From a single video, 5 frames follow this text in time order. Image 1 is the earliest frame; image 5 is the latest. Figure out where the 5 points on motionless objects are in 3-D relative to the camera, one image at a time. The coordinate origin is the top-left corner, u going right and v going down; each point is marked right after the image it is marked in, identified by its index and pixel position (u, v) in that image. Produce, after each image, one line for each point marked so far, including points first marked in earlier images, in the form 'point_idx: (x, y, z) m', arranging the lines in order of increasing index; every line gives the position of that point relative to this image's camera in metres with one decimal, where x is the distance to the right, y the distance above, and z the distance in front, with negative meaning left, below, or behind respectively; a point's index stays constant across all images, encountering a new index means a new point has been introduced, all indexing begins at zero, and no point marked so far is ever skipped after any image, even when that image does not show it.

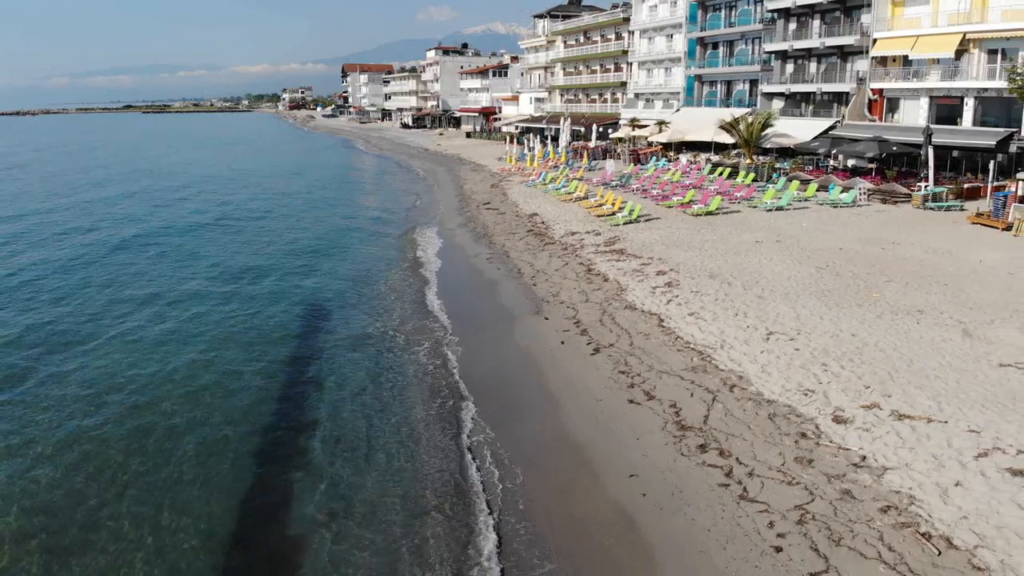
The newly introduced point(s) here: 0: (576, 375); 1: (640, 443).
0: (+1.4, -1.8, +15.2) m
1: (+2.1, -2.5, +12.2) m
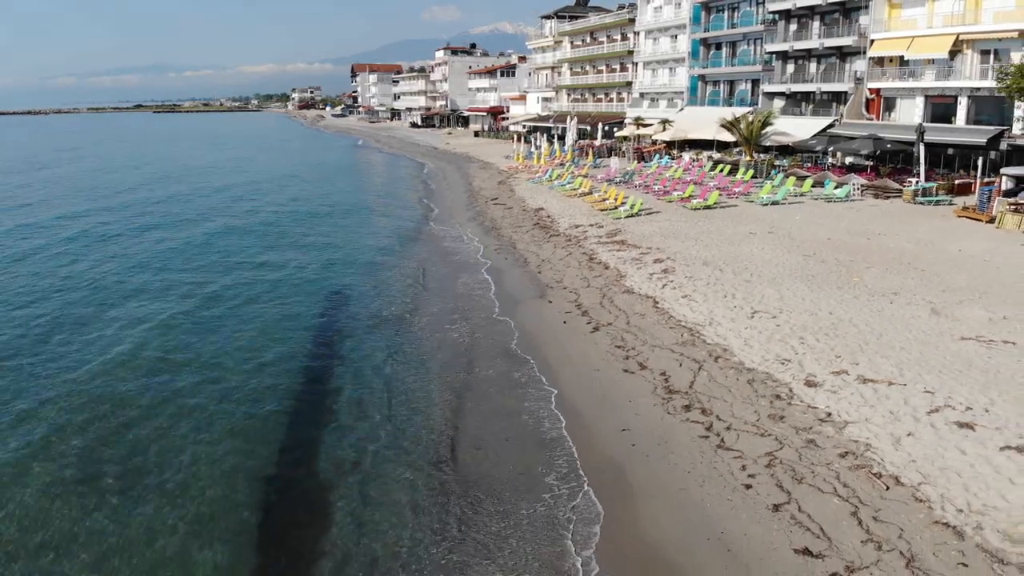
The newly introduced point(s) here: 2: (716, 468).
0: (+1.5, -1.4, +16.6) m
1: (+2.2, -2.1, +13.6) m
2: (+3.1, -2.7, +11.1) m
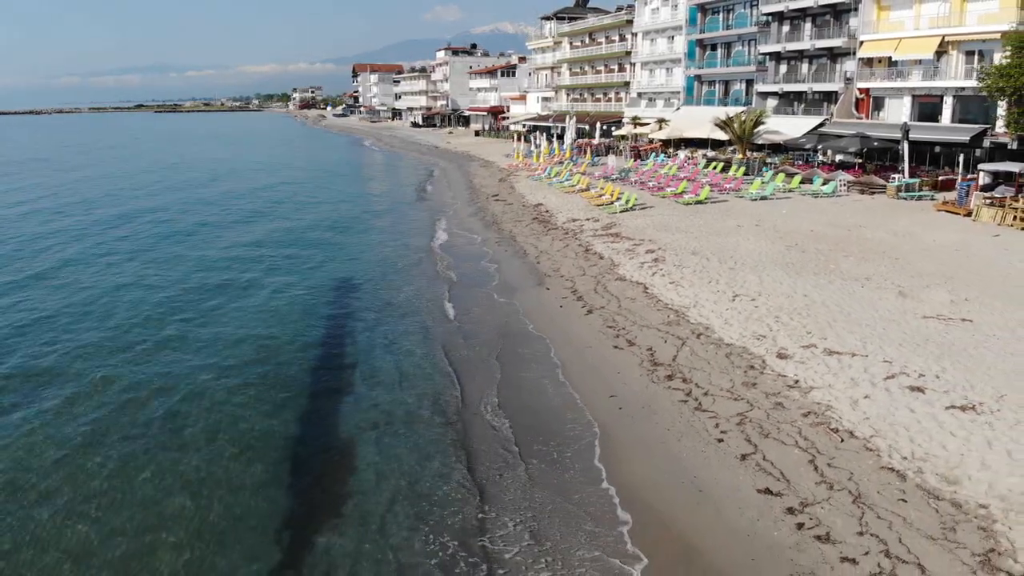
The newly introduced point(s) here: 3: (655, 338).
0: (+1.5, -1.0, +17.9) m
1: (+2.2, -1.8, +14.9) m
2: (+3.1, -2.3, +12.5) m
3: (+3.2, -1.1, +16.4) m
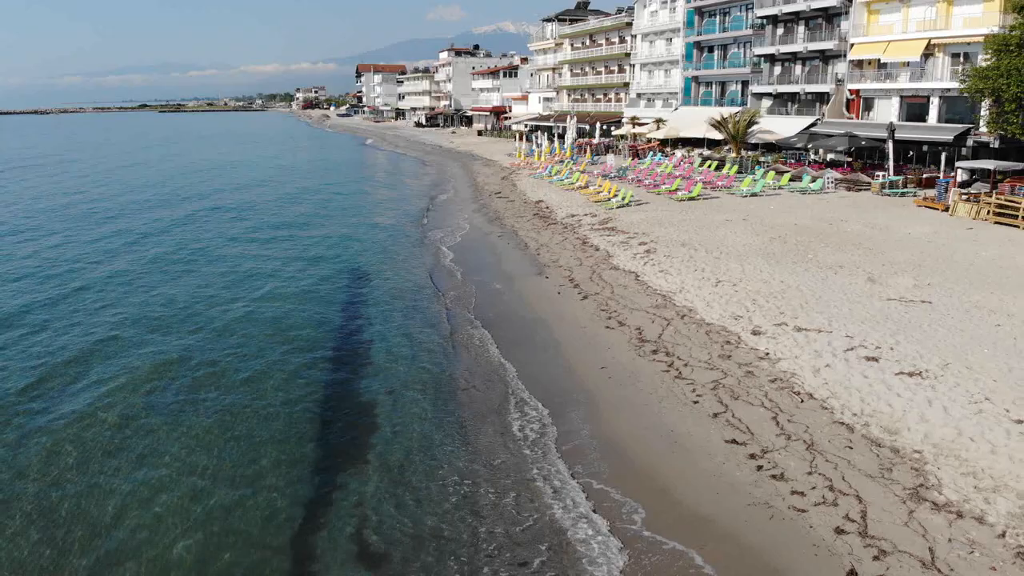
0: (+1.5, -0.7, +19.5) m
1: (+2.2, -1.4, +16.5) m
2: (+3.1, -2.0, +14.1) m
3: (+3.2, -0.7, +18.0) m
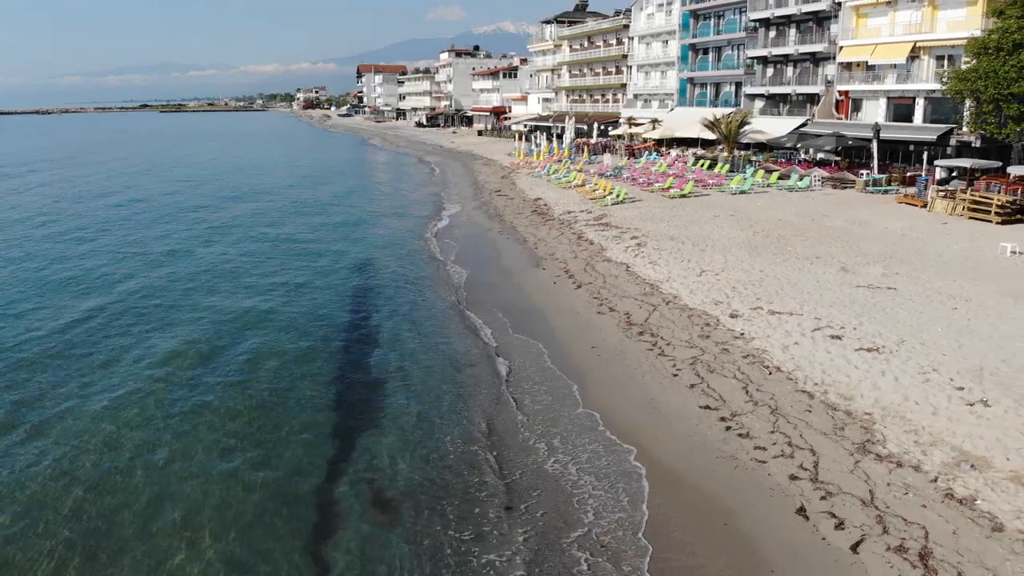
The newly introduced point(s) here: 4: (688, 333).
0: (+1.5, -0.3, +21.0) m
1: (+2.2, -1.1, +18.0) m
2: (+3.0, -1.7, +15.6) m
3: (+3.2, -0.4, +19.5) m
4: (+4.1, -1.0, +16.9) m
